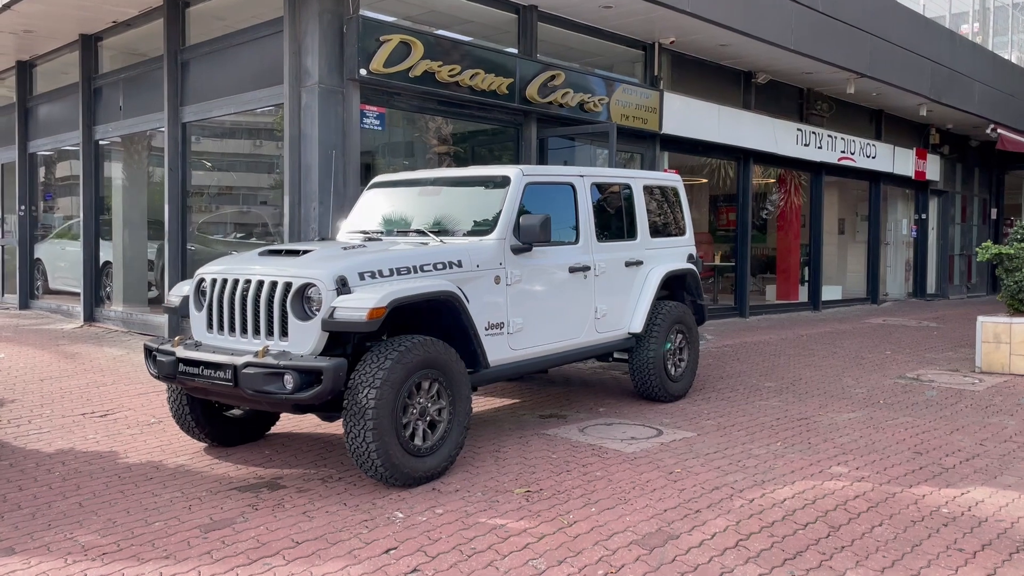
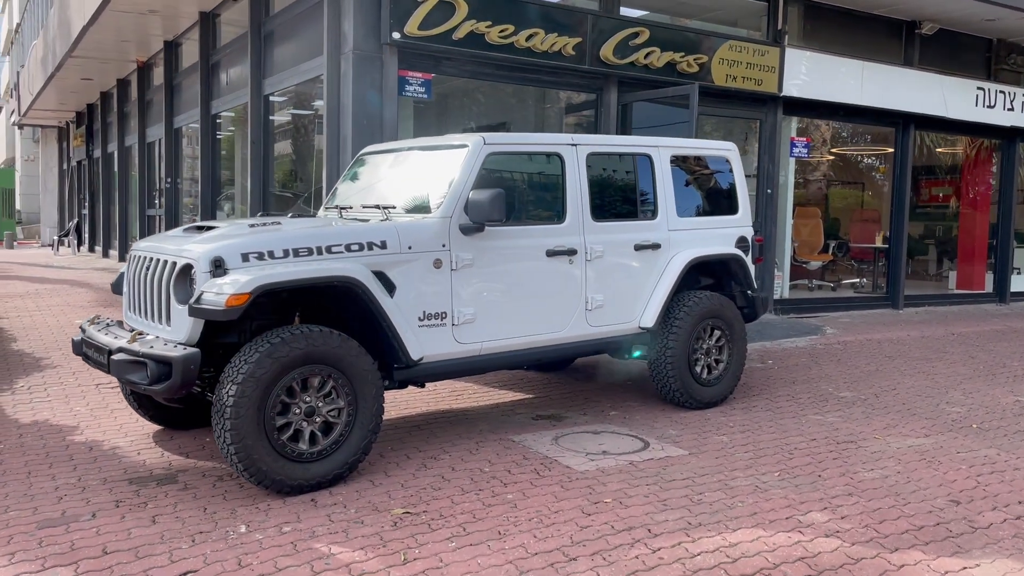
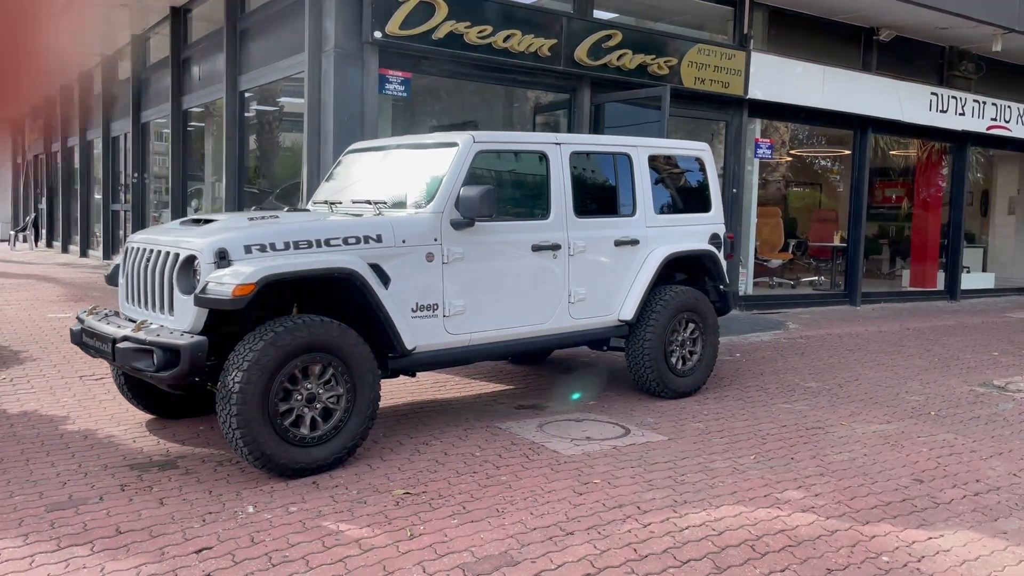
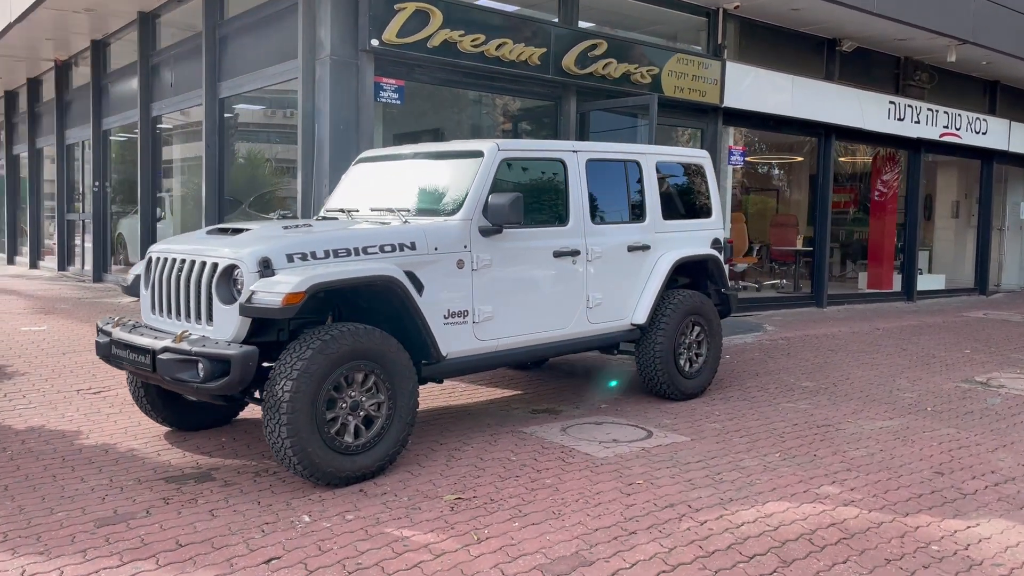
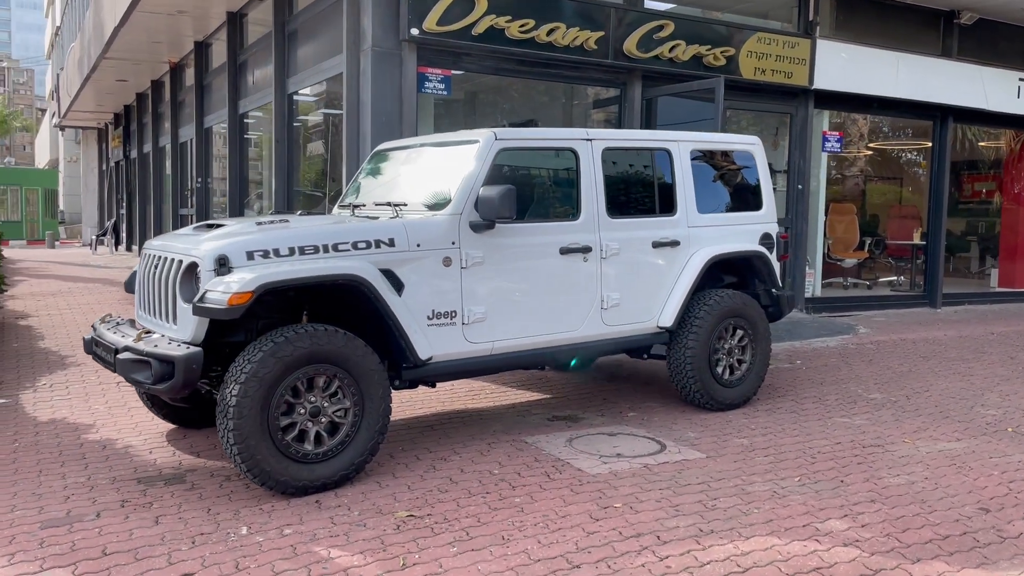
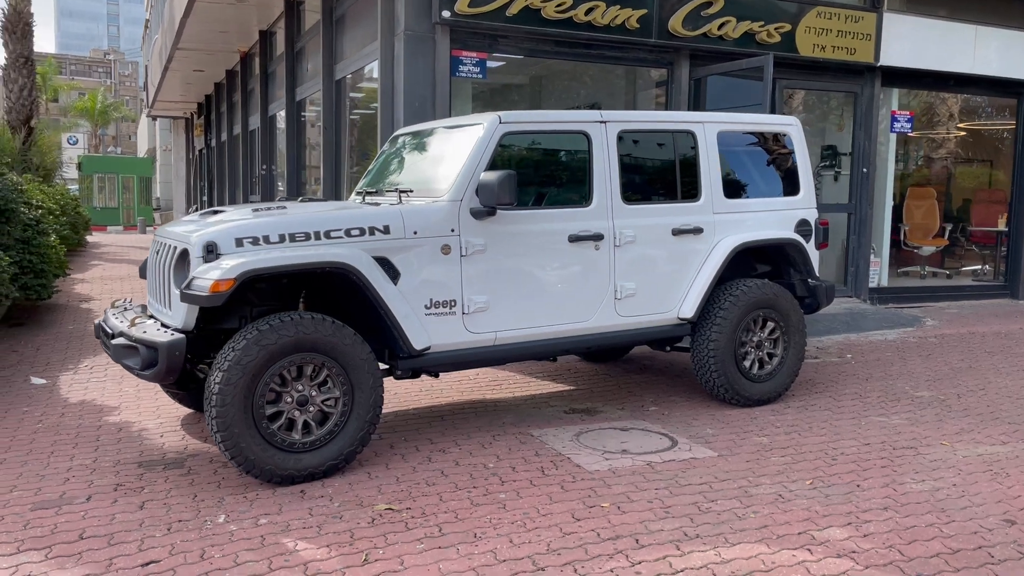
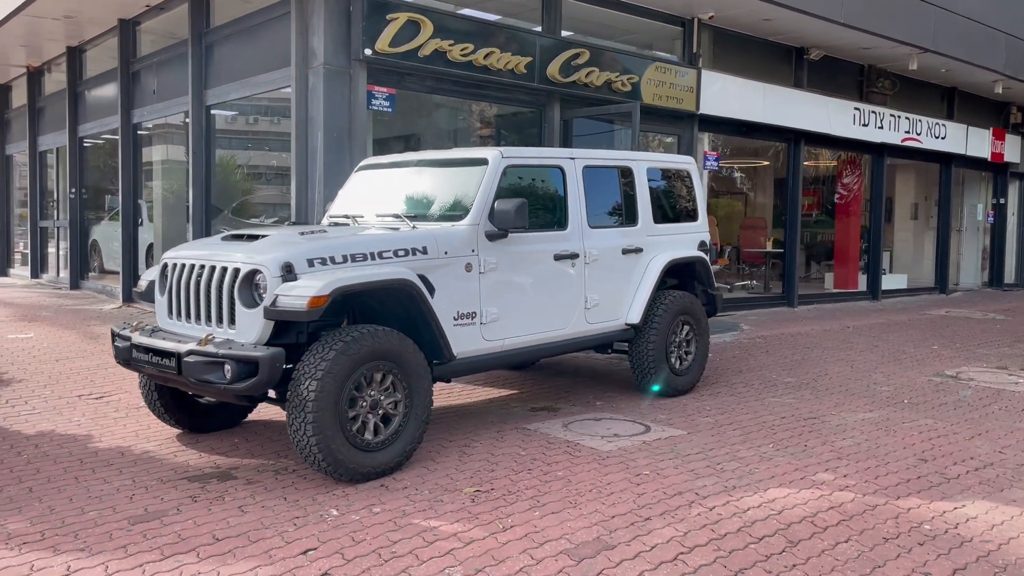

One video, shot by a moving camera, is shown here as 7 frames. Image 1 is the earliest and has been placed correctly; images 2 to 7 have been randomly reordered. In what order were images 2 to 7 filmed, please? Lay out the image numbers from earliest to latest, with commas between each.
7, 4, 3, 2, 5, 6
